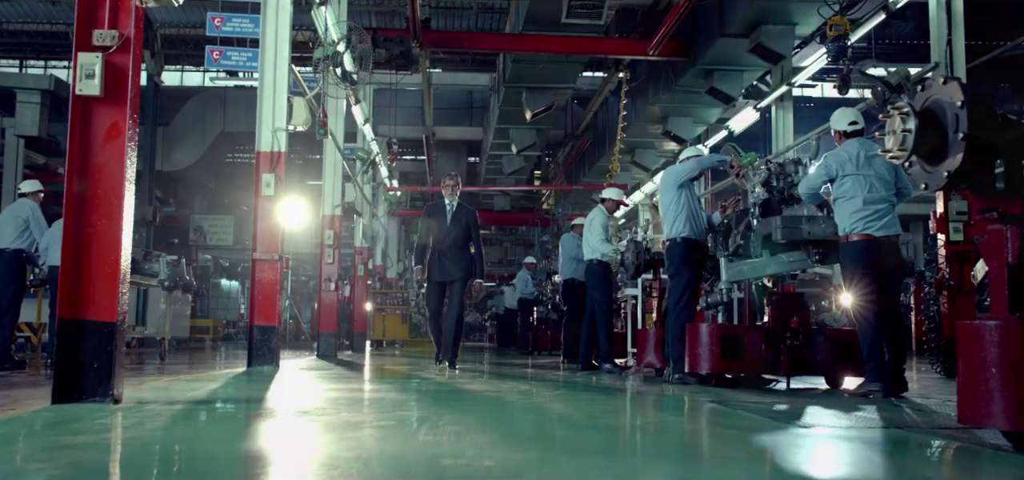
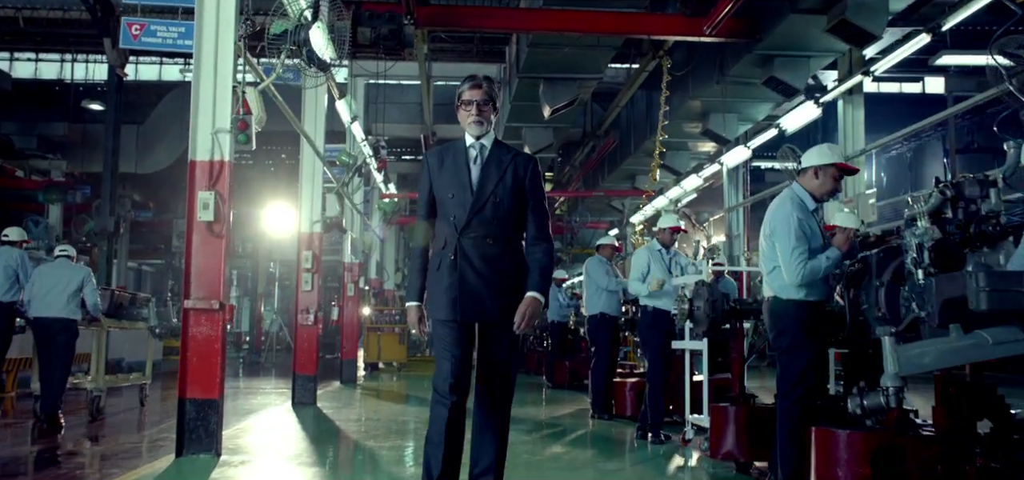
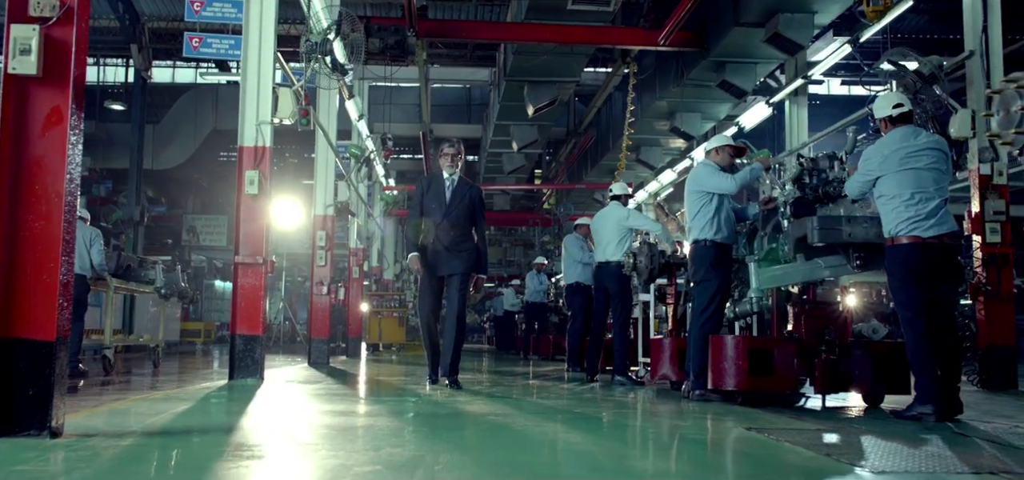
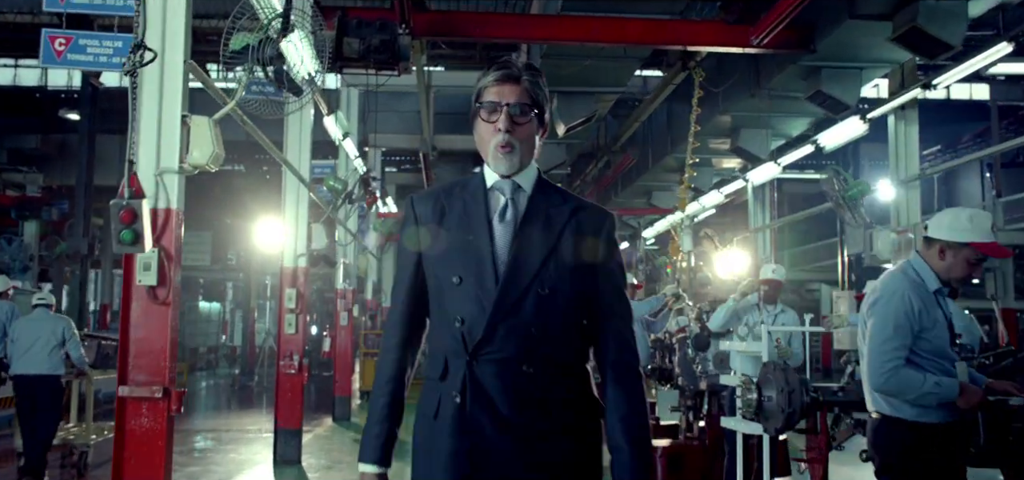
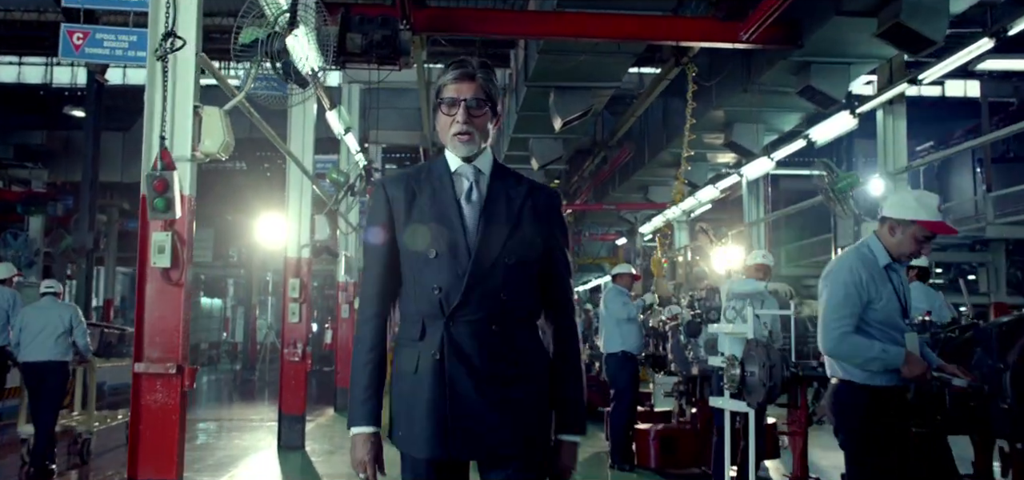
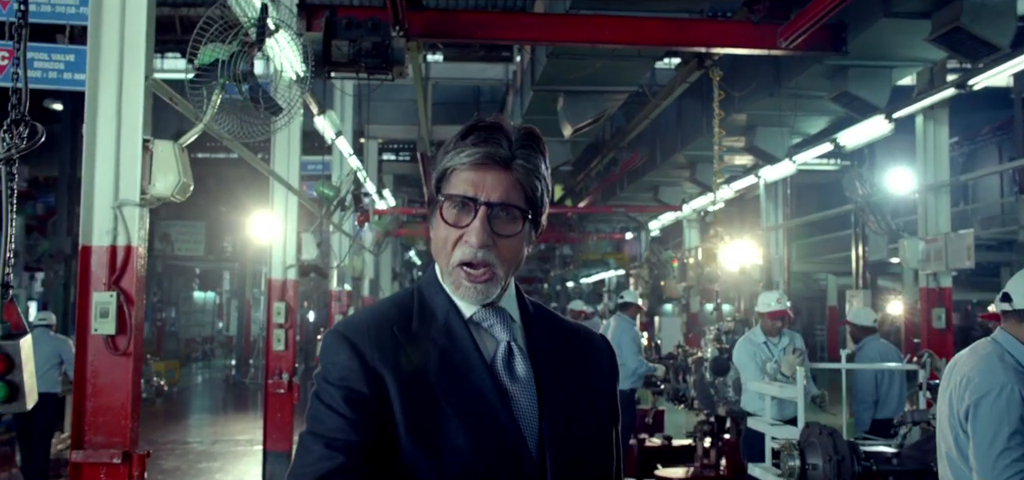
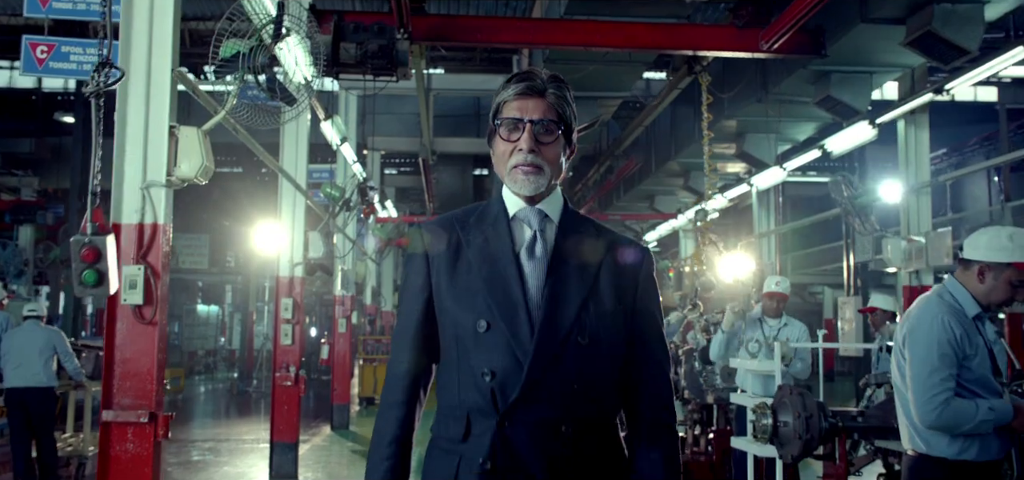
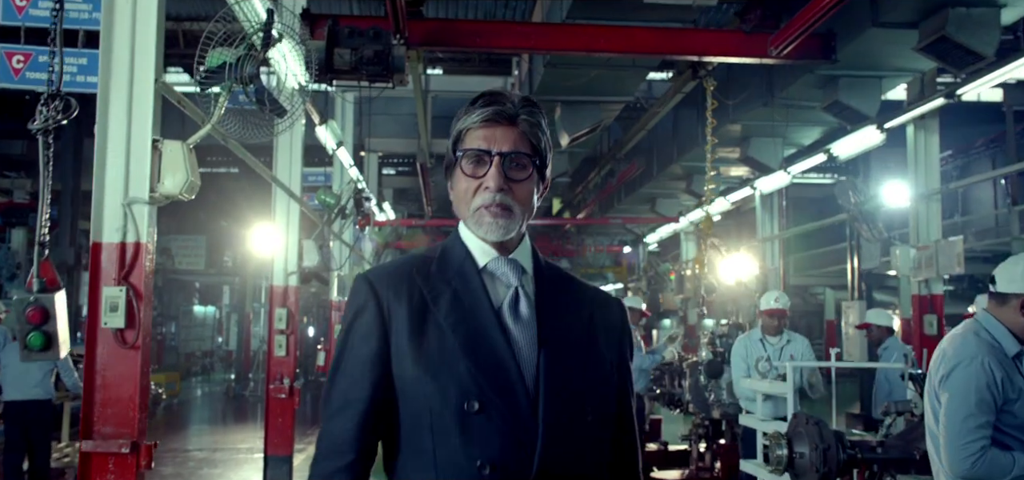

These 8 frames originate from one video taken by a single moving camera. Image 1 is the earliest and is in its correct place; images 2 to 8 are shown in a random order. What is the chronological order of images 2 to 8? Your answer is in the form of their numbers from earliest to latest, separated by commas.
3, 2, 5, 4, 7, 8, 6
